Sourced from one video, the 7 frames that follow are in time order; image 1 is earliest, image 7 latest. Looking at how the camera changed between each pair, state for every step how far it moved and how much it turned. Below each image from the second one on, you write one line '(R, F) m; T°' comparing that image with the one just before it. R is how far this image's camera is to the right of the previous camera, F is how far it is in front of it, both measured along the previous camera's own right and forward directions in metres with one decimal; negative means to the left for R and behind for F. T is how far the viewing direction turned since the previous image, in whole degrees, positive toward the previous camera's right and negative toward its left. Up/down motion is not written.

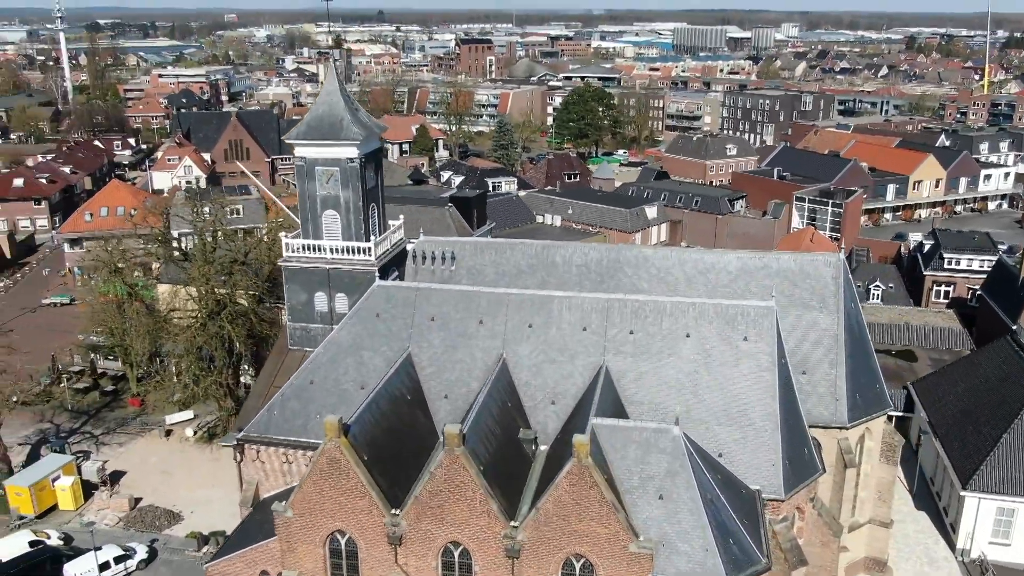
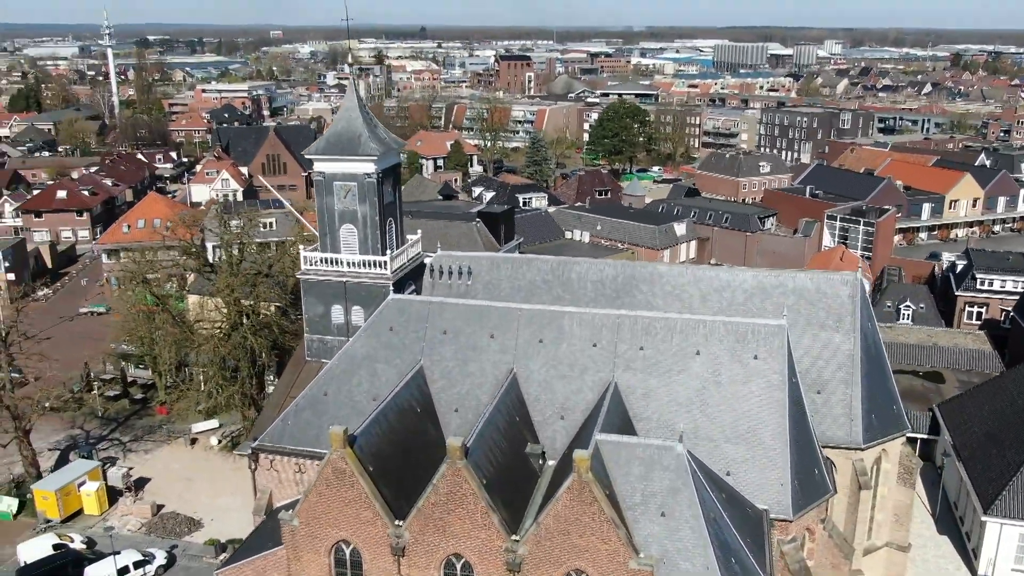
(+0.5, -0.1) m; -2°
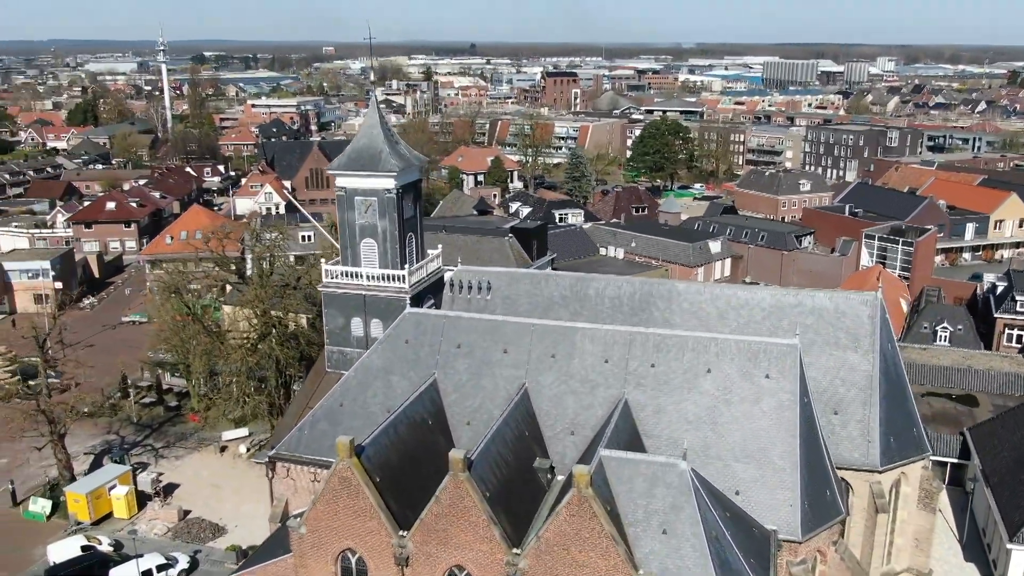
(+0.6, -0.1) m; -3°
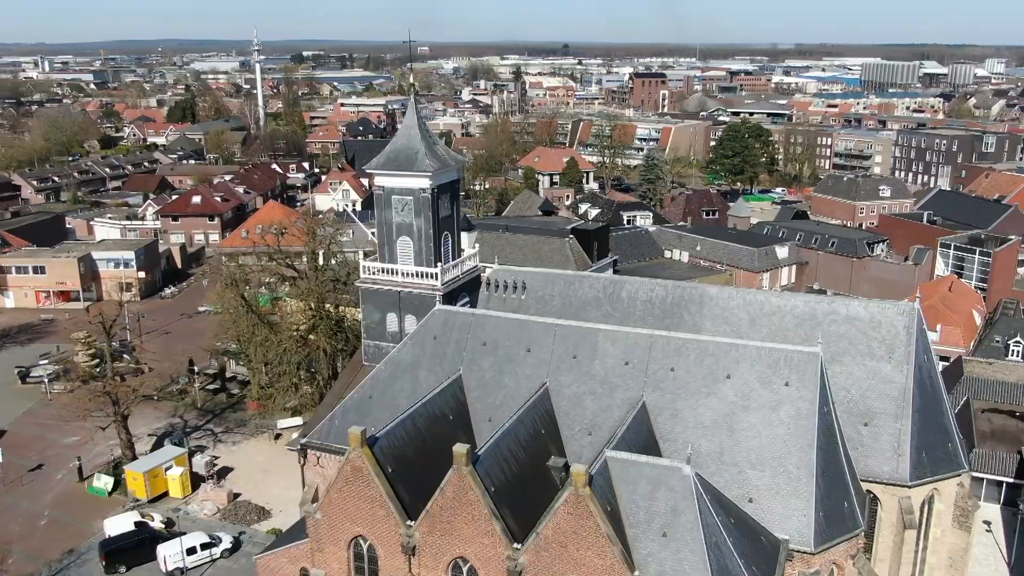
(+1.2, -0.2) m; -5°
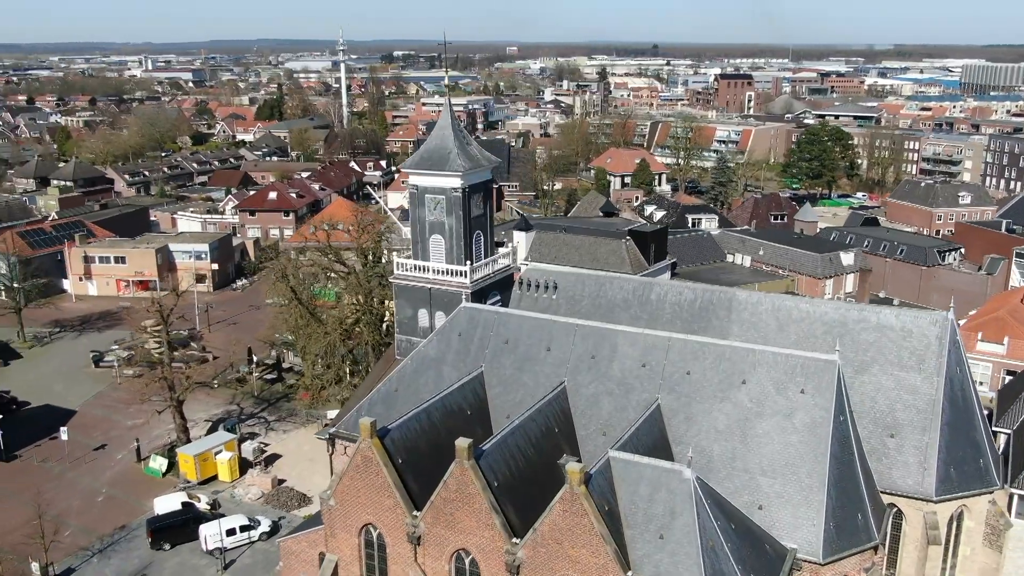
(+1.2, -0.2) m; -5°
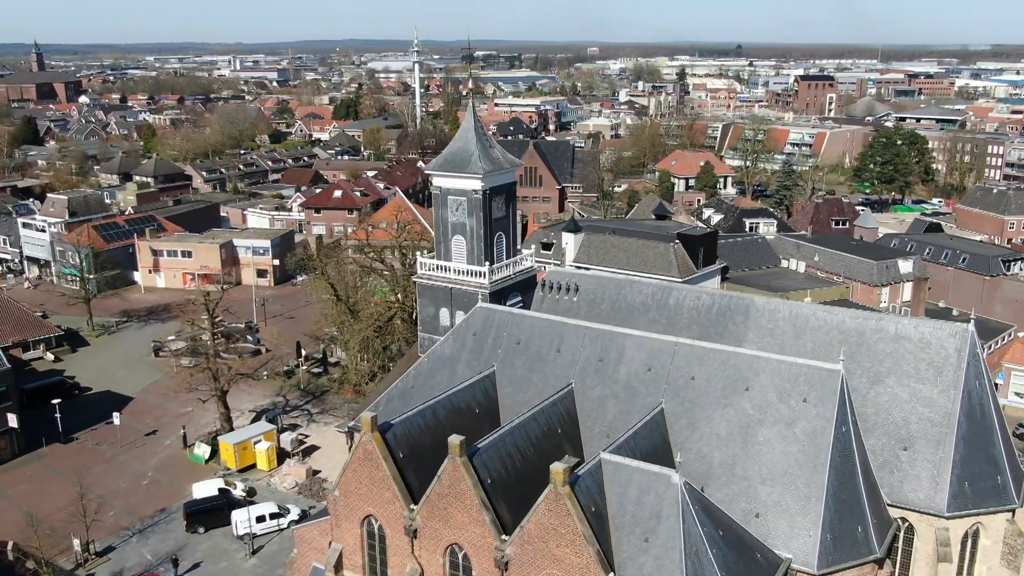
(+1.3, -0.2) m; -5°
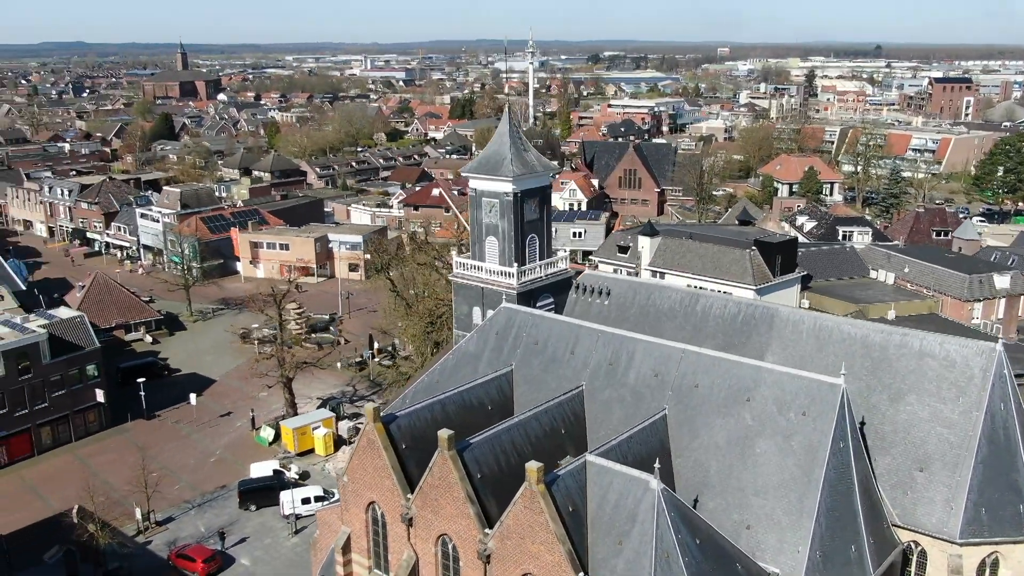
(+2.1, -0.3) m; -8°
